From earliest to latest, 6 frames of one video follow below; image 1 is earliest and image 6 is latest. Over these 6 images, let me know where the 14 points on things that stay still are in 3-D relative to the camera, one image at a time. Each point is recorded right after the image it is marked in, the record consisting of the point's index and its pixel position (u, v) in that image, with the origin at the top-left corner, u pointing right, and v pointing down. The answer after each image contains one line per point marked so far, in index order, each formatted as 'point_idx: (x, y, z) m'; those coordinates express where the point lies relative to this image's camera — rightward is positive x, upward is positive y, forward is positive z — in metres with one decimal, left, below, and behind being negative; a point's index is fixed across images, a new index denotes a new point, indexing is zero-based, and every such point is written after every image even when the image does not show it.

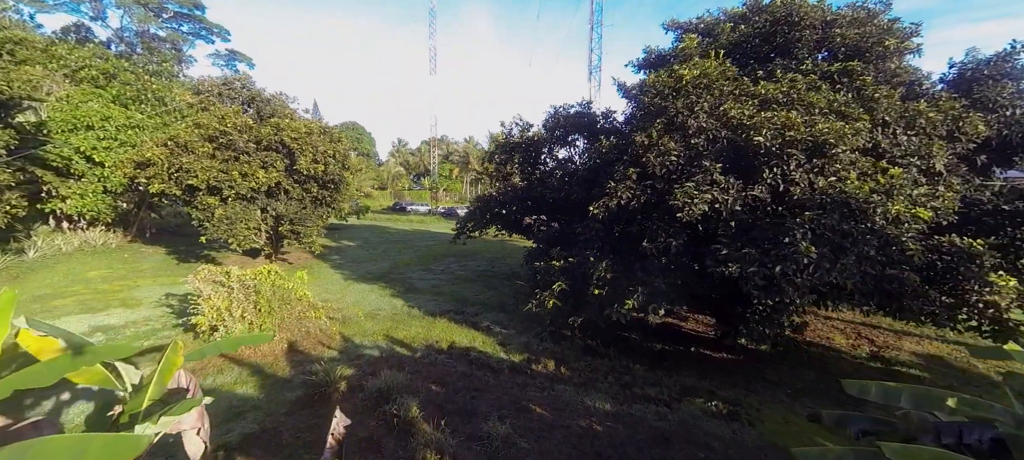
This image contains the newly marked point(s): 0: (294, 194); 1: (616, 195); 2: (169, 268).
0: (-5.5, +0.9, +12.4) m
1: (+1.2, +0.4, +5.6) m
2: (-8.5, -0.9, +12.0) m
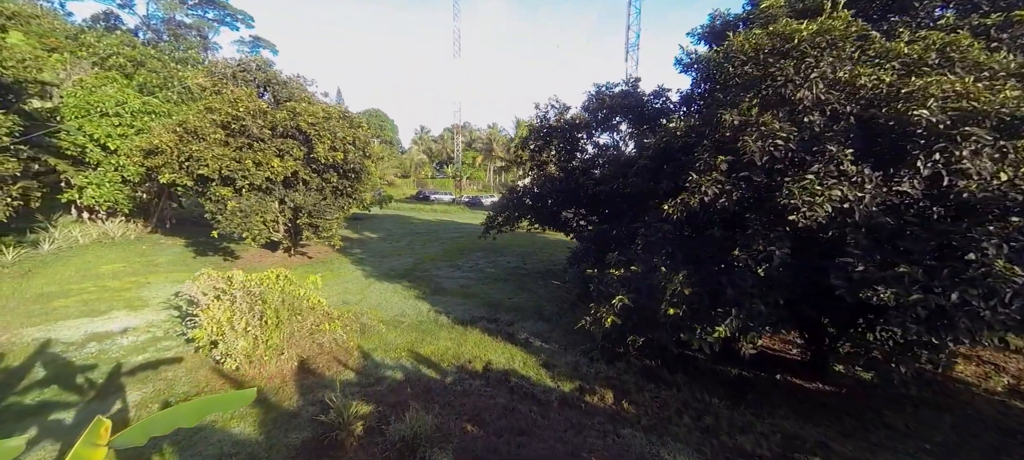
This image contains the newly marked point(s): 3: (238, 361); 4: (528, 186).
0: (-4.7, +1.1, +11.5) m
1: (+1.7, +0.4, +4.4) m
2: (-7.7, -0.7, +11.3) m
3: (-2.9, -1.4, +5.1) m
4: (+0.3, +0.9, +10.5) m
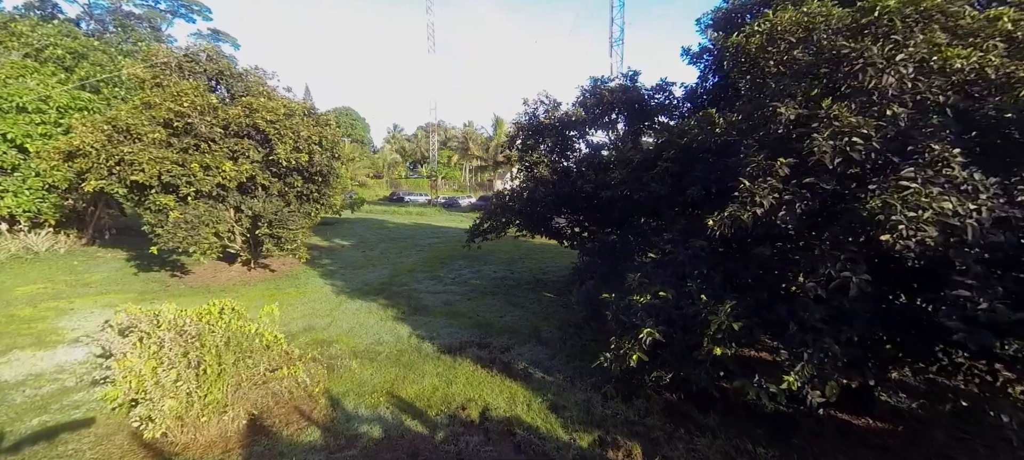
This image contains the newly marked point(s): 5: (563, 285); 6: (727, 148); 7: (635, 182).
0: (-5.0, +0.9, +10.3) m
1: (+1.7, +0.2, +3.5) m
2: (-7.9, -1.0, +9.9) m
3: (-2.8, -1.6, +4.0) m
4: (+0.1, +0.8, +9.5) m
5: (+1.0, -1.2, +10.2) m
6: (+2.0, +0.8, +4.5) m
7: (+1.5, +0.6, +5.8) m
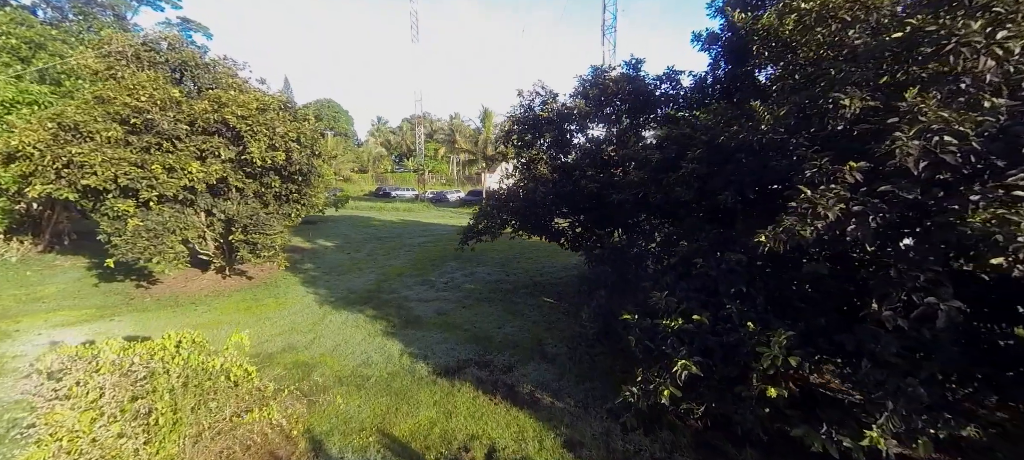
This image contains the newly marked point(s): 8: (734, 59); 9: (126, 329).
0: (-5.1, +0.8, +9.5) m
1: (+1.8, +0.1, +2.9) m
2: (-8.0, -1.2, +9.1) m
3: (-2.7, -1.8, +3.3) m
4: (0.0, +0.7, +8.9) m
5: (+1.0, -1.2, +9.6) m
6: (+2.0, +0.7, +3.9) m
7: (+1.5, +0.5, +5.1) m
8: (+3.0, +2.4, +6.7) m
9: (-5.8, -1.5, +7.2) m
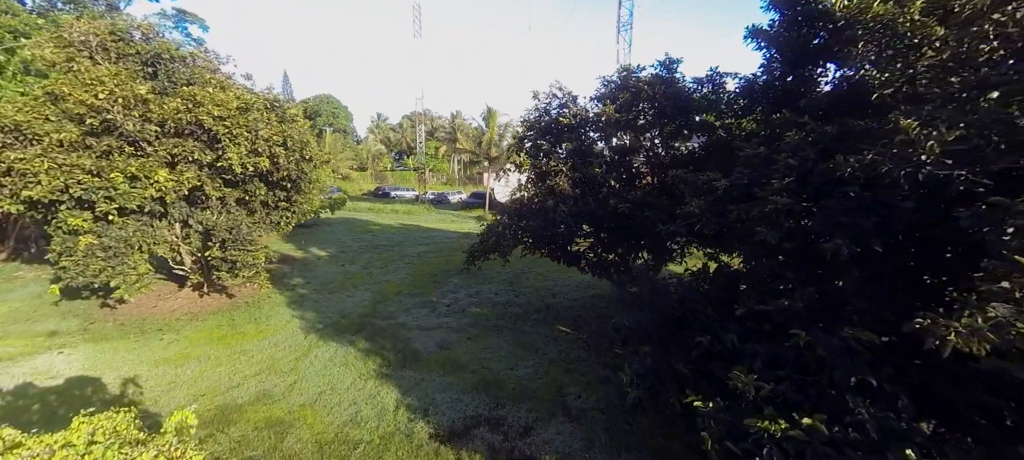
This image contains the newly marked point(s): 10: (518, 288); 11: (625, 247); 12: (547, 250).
0: (-4.9, +0.5, +8.4) m
1: (+2.0, -0.3, +1.9) m
2: (-7.8, -1.4, +8.0) m
3: (-2.5, -2.1, +2.2) m
4: (+0.2, +0.4, +7.8) m
5: (+1.2, -1.5, +8.5) m
6: (+2.2, +0.3, +2.8) m
7: (+1.7, +0.1, +4.1) m
8: (+3.2, +2.0, +5.6) m
9: (-5.6, -1.7, +6.2) m
10: (+0.1, -1.2, +10.0) m
11: (+1.7, -0.2, +7.2) m
12: (+0.5, -0.3, +7.9) m
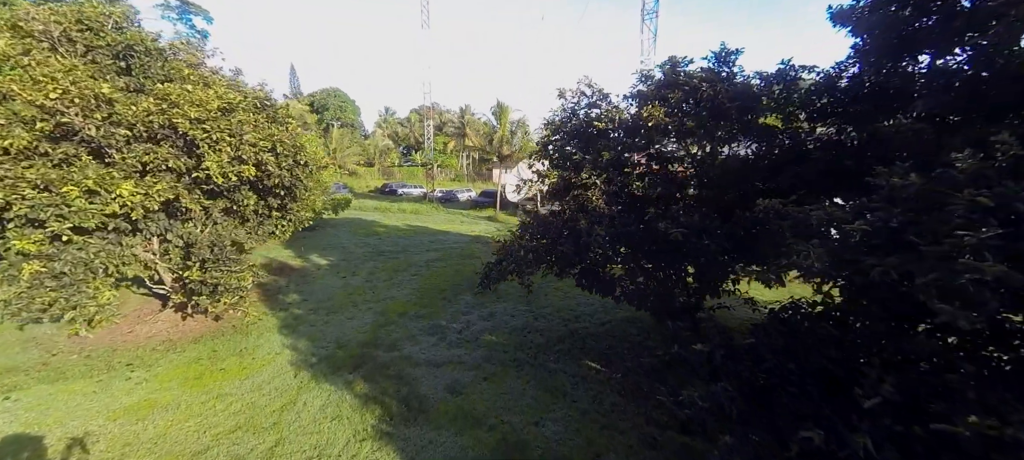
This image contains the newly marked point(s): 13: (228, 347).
0: (-4.6, +0.3, +7.4) m
1: (+2.2, -0.7, +0.8) m
2: (-7.5, -1.6, +7.1) m
3: (-2.3, -2.4, +1.2) m
4: (+0.5, +0.1, +6.7) m
5: (+1.5, -1.8, +7.4) m
6: (+2.5, -0.1, +1.7) m
7: (+1.9, -0.2, +3.0) m
8: (+3.5, +1.7, +4.5) m
9: (-5.3, -2.0, +5.2) m
10: (+0.5, -1.5, +8.9) m
11: (+2.0, -0.5, +6.1) m
12: (+0.8, -0.6, +6.7) m
13: (-4.2, -1.7, +7.2) m
